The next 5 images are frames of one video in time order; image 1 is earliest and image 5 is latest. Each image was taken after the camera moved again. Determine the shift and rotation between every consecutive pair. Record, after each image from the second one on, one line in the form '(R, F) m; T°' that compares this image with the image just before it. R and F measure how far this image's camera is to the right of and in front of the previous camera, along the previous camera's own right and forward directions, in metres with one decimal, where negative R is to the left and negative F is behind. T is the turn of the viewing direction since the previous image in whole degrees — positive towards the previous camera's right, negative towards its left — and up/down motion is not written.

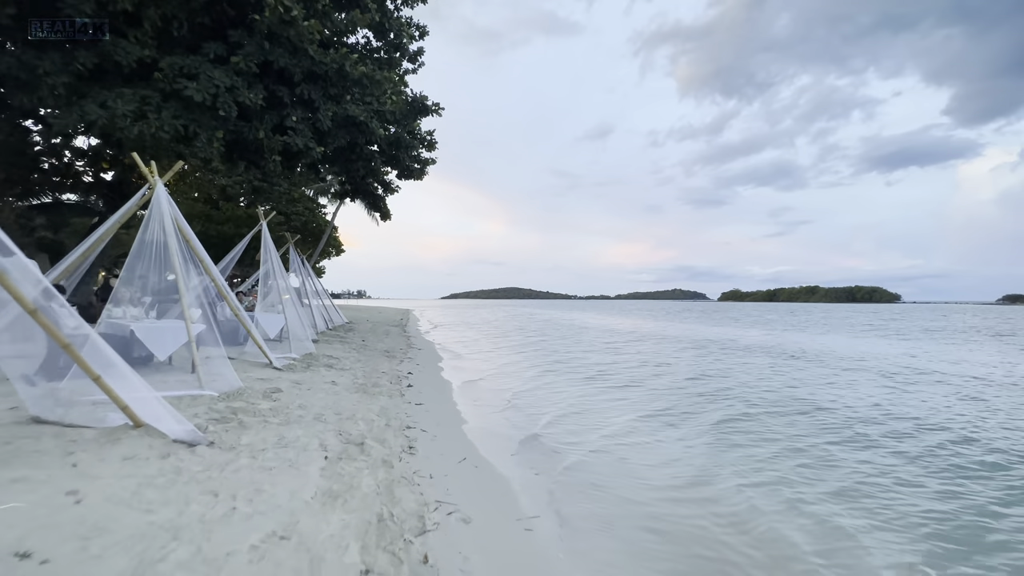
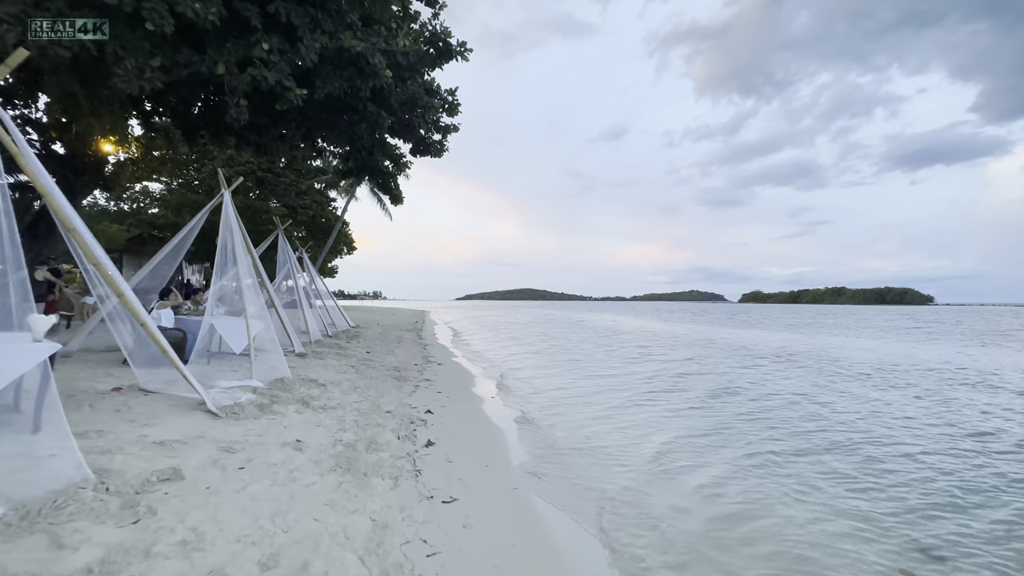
(-0.6, +2.9) m; -2°
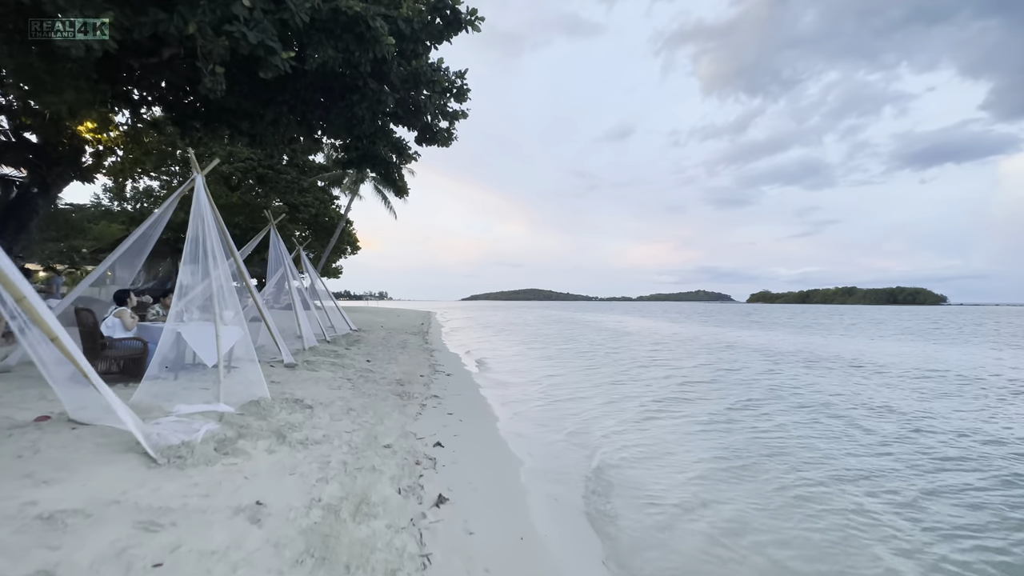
(-0.2, +1.1) m; -1°
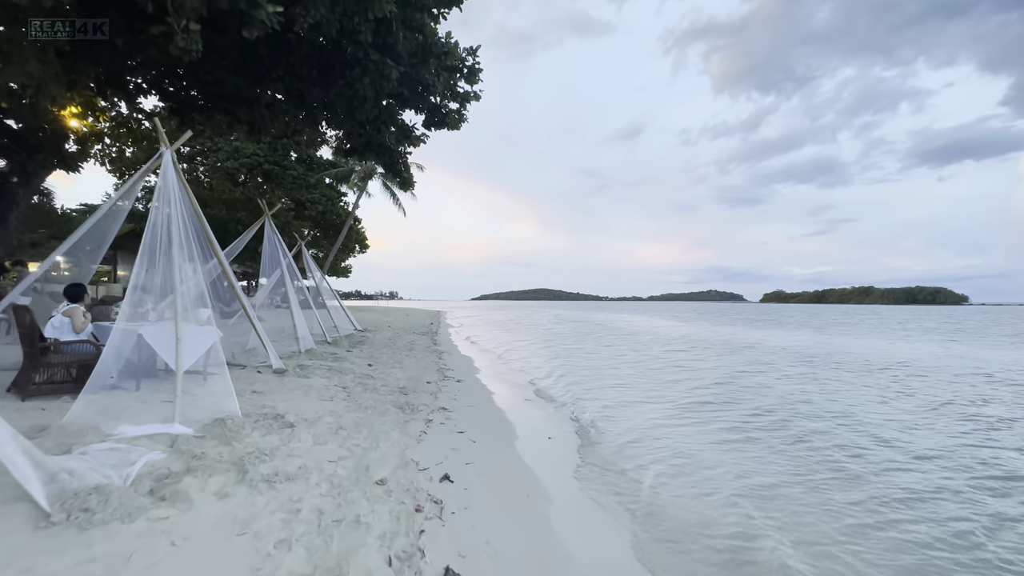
(-0.1, +0.9) m; -1°
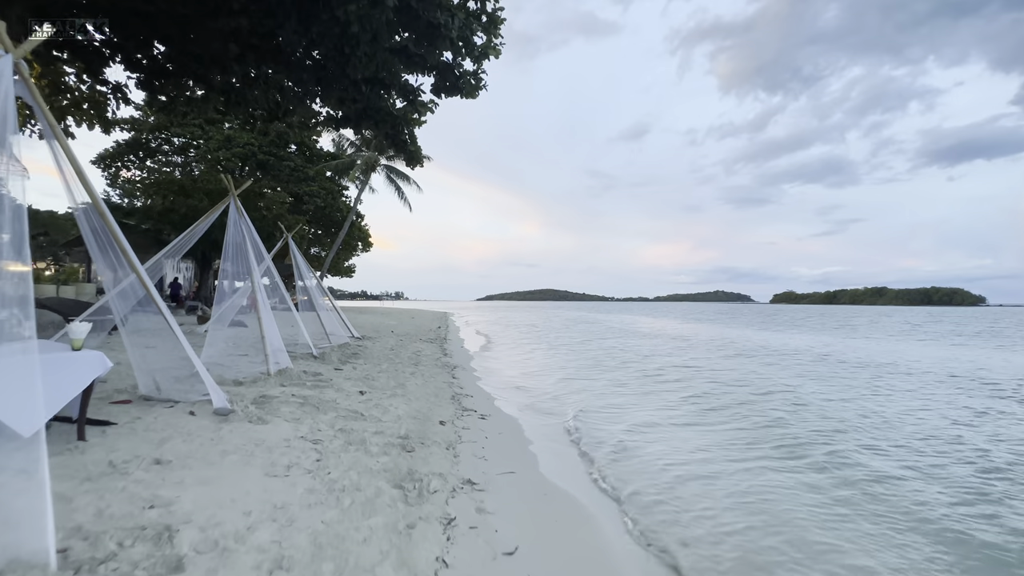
(-0.4, +2.1) m; -1°
